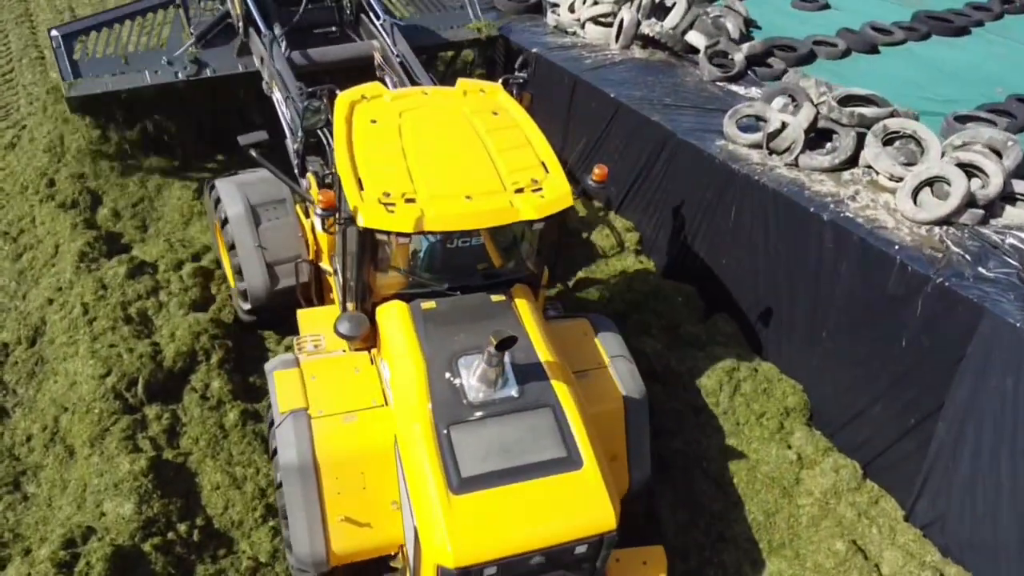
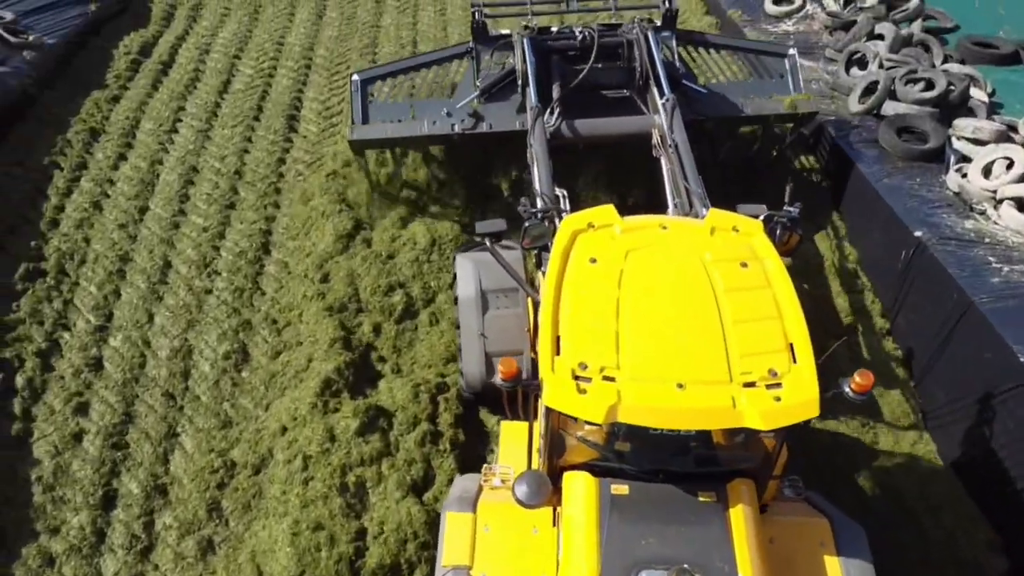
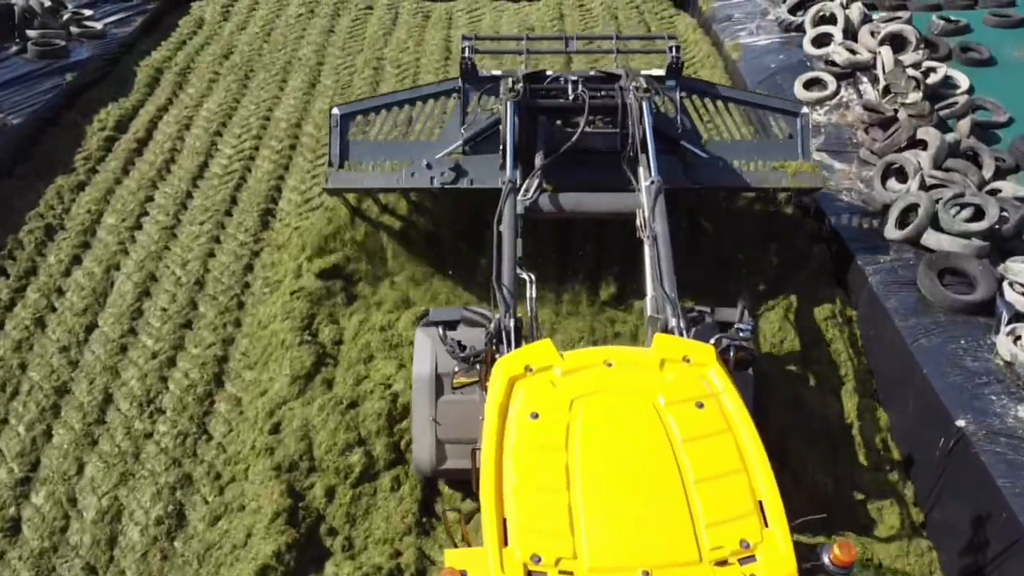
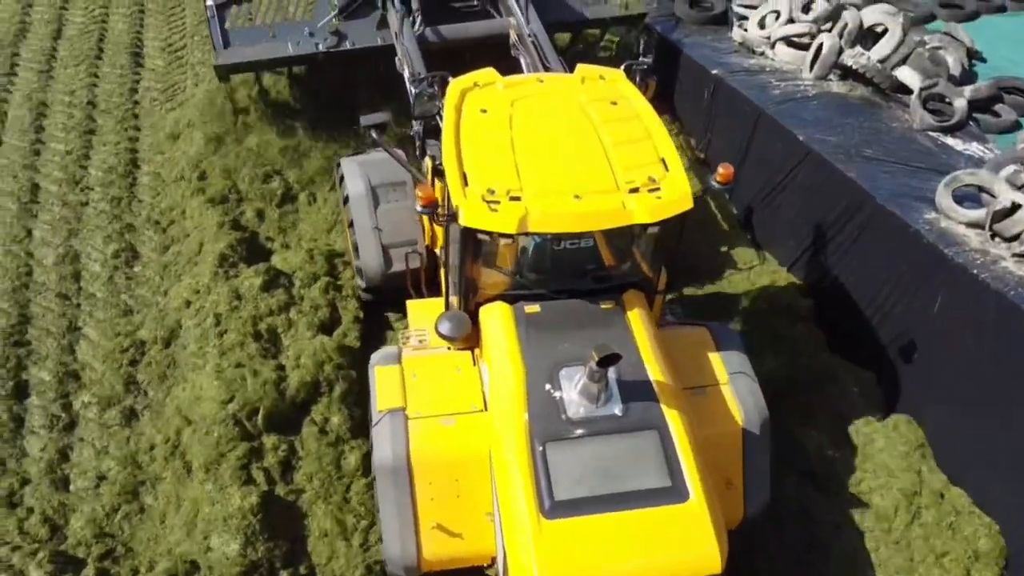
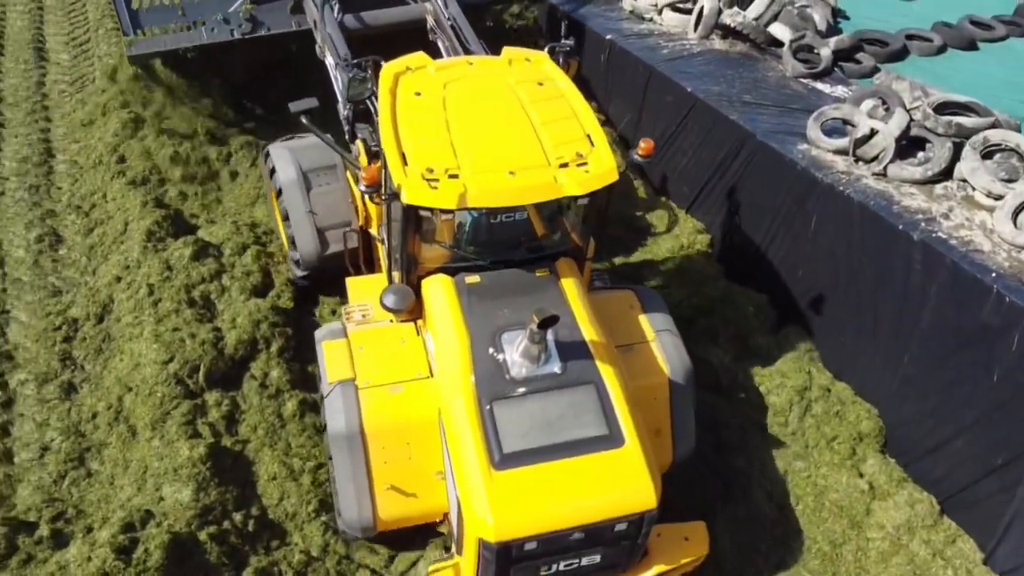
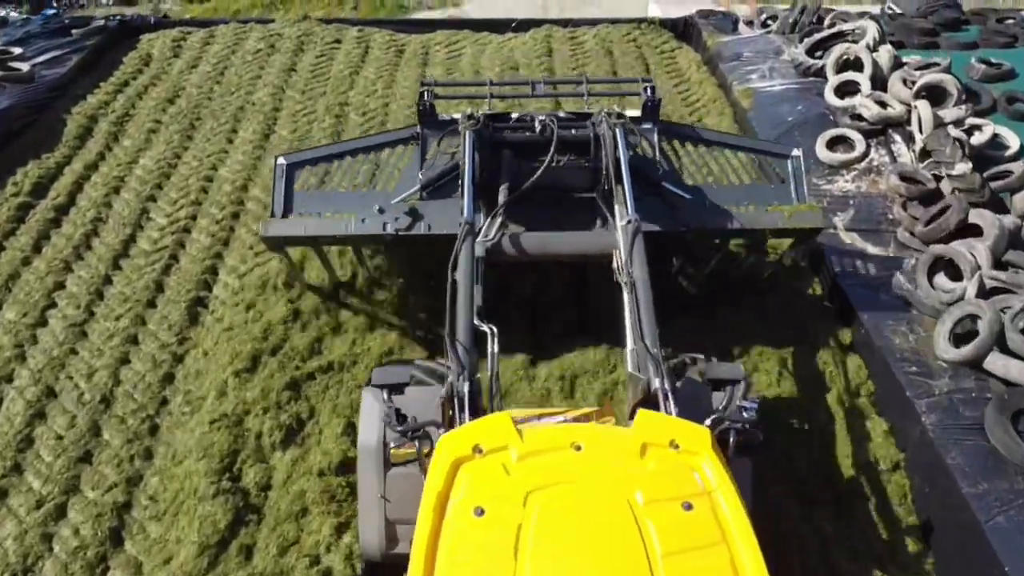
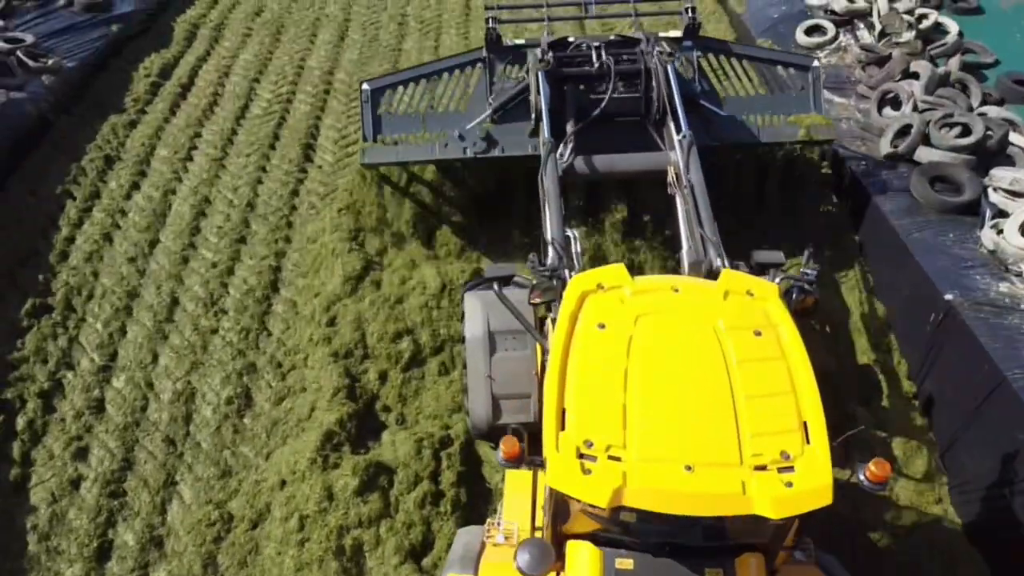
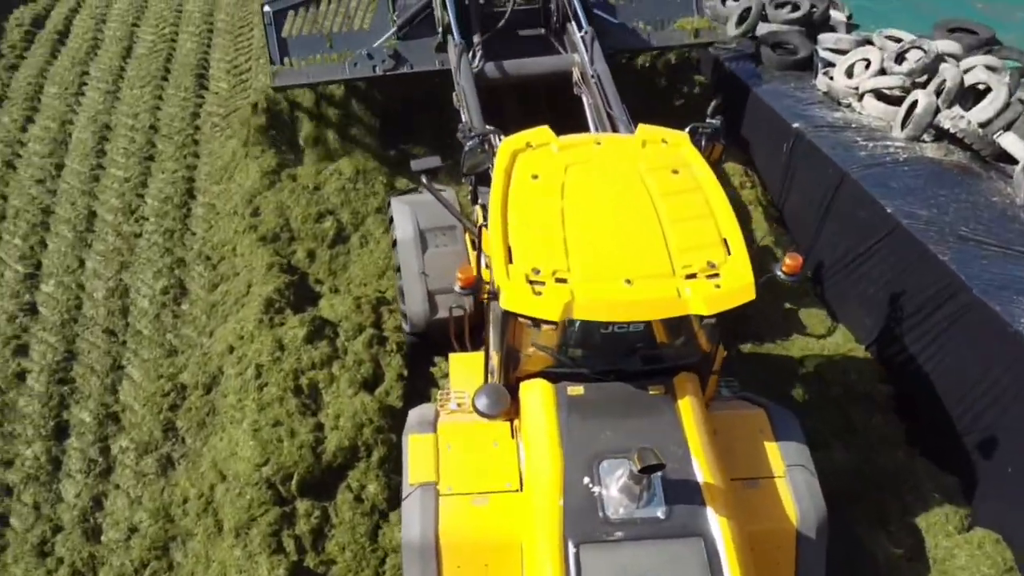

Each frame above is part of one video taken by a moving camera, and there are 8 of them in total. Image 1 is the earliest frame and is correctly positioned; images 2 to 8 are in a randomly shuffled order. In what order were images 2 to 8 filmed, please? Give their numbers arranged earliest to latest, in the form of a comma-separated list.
5, 4, 8, 2, 7, 3, 6
